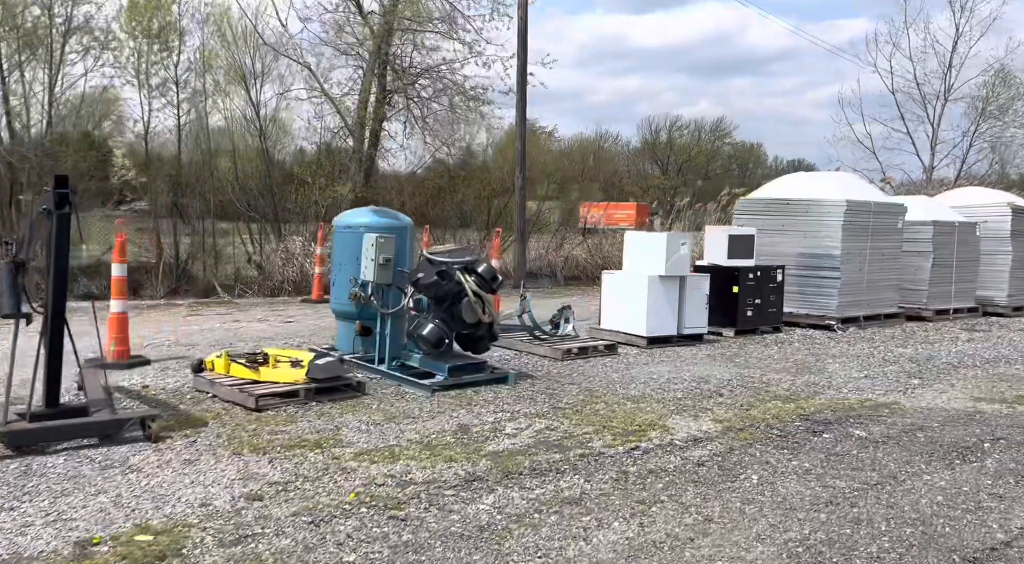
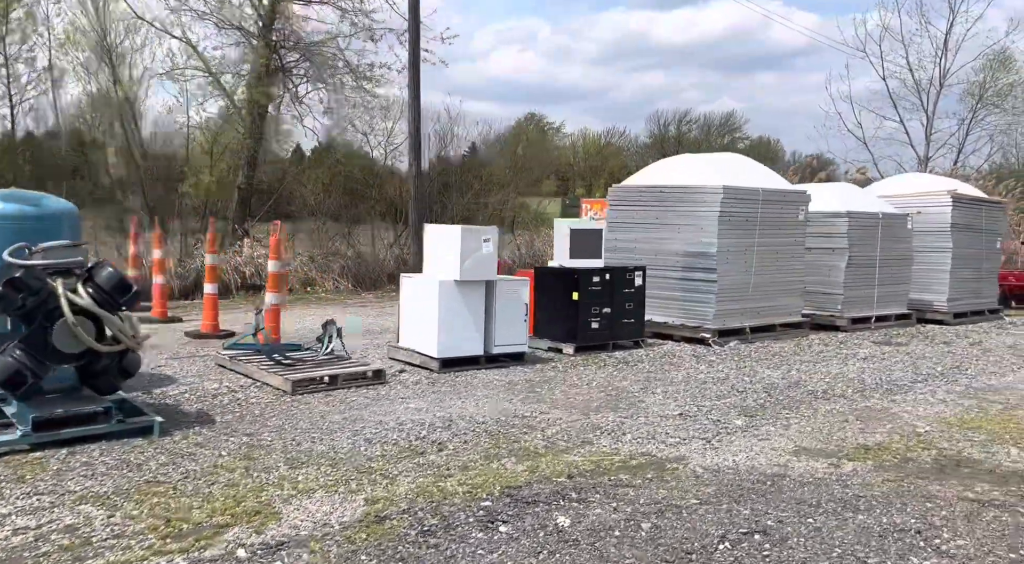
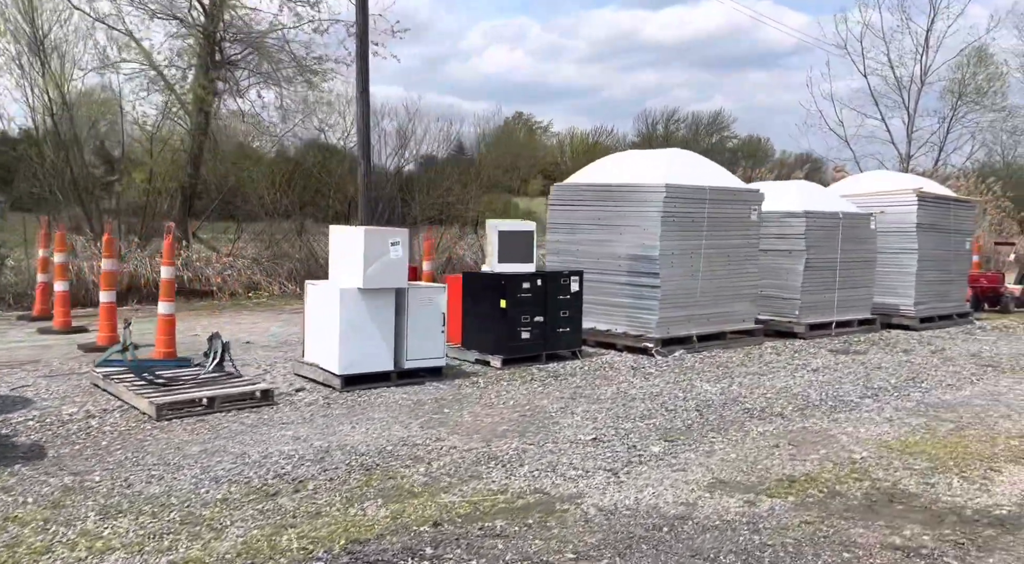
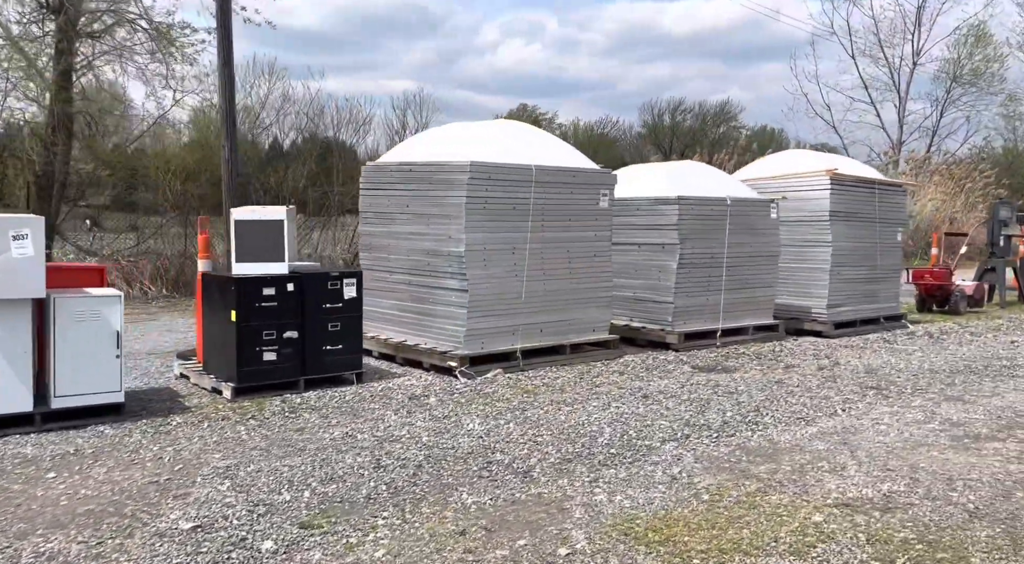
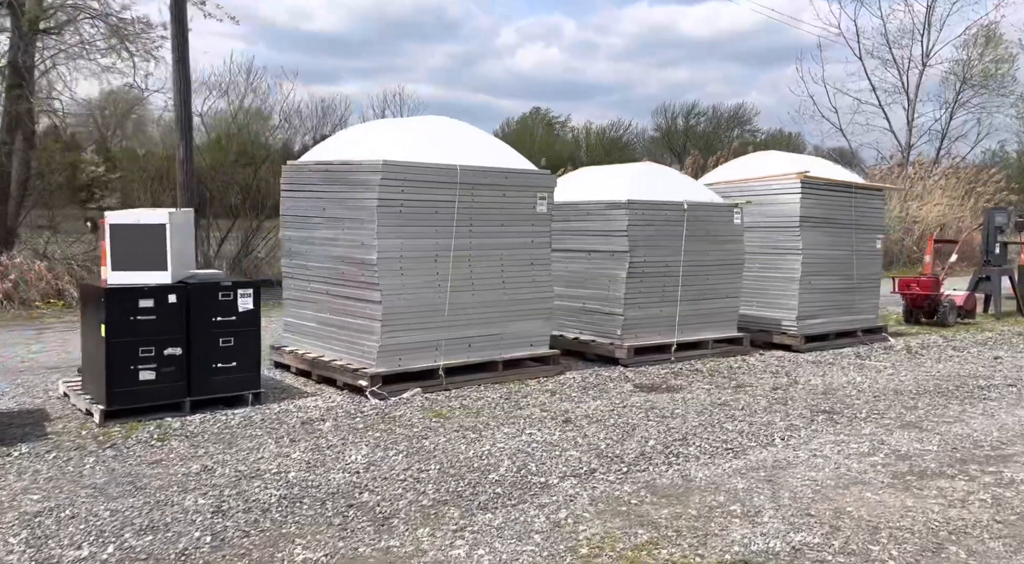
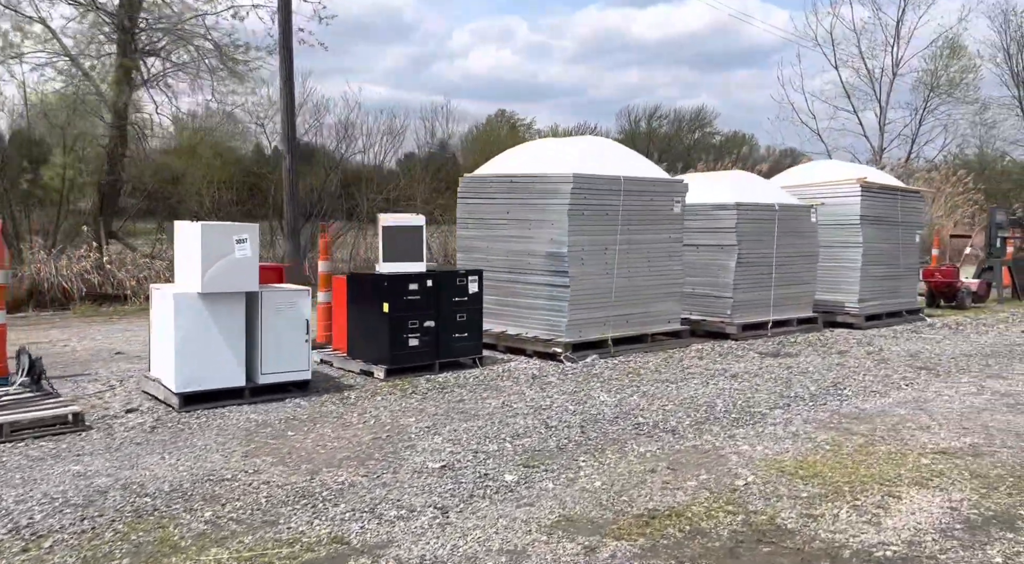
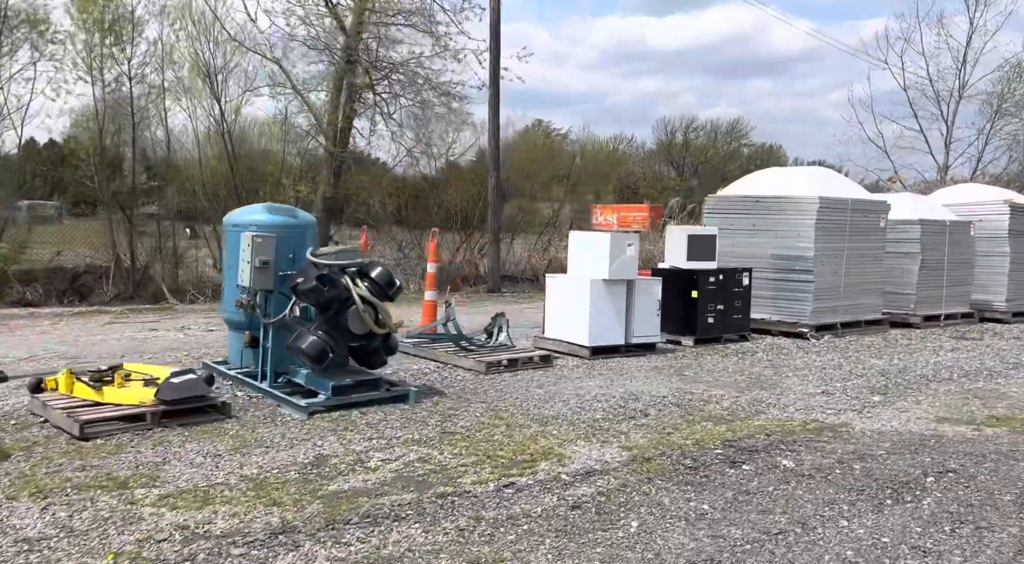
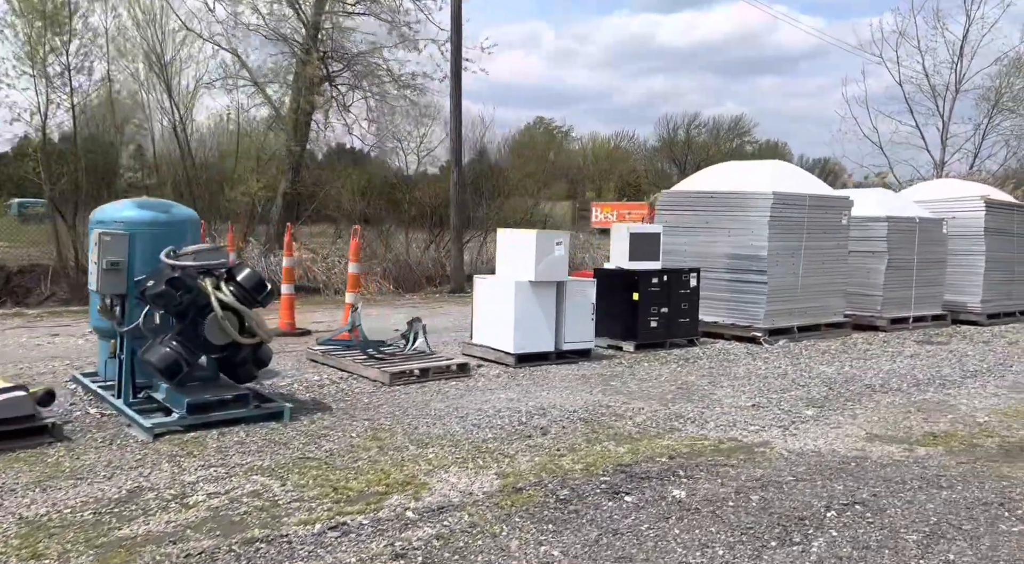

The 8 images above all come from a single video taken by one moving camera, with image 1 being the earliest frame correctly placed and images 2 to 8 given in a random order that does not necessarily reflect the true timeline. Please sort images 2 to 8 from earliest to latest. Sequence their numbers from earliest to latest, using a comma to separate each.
7, 8, 2, 3, 6, 4, 5
